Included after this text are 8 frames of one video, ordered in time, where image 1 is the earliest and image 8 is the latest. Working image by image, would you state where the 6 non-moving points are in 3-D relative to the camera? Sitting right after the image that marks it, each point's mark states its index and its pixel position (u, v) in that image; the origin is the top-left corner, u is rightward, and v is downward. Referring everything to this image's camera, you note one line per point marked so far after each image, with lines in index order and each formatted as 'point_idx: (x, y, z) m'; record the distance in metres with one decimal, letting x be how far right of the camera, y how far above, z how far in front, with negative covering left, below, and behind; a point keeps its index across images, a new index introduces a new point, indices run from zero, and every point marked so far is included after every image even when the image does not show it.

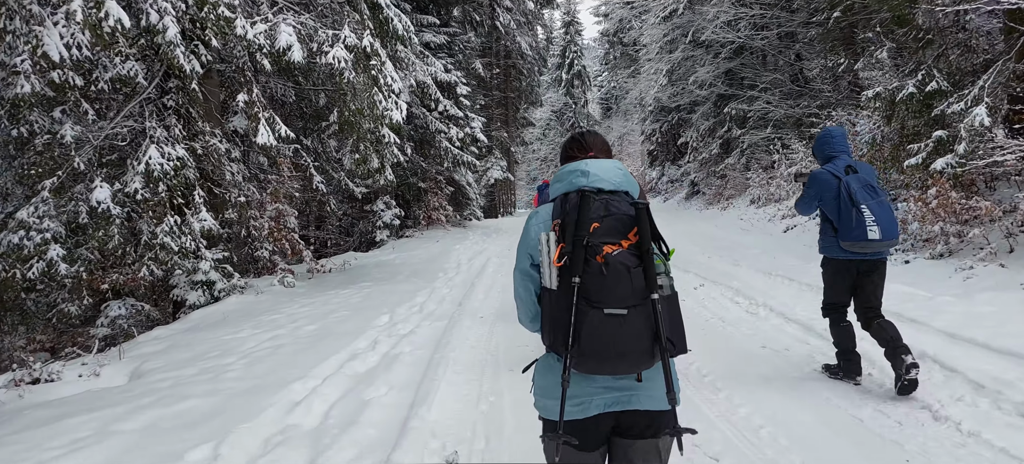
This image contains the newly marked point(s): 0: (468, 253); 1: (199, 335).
0: (-0.9, -0.5, +12.9) m
1: (-3.2, -1.1, +5.9) m
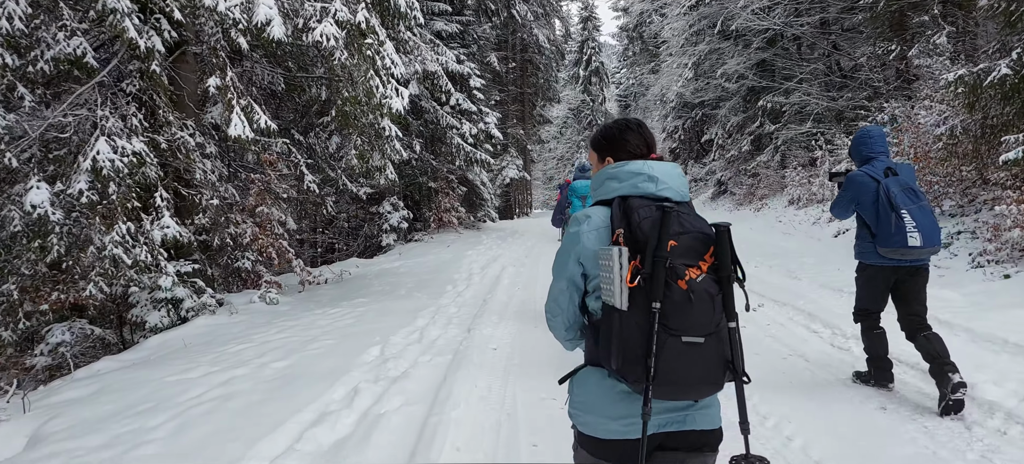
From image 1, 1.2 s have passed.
0: (-0.6, -0.5, +11.7) m
1: (-3.0, -1.2, +4.7) m
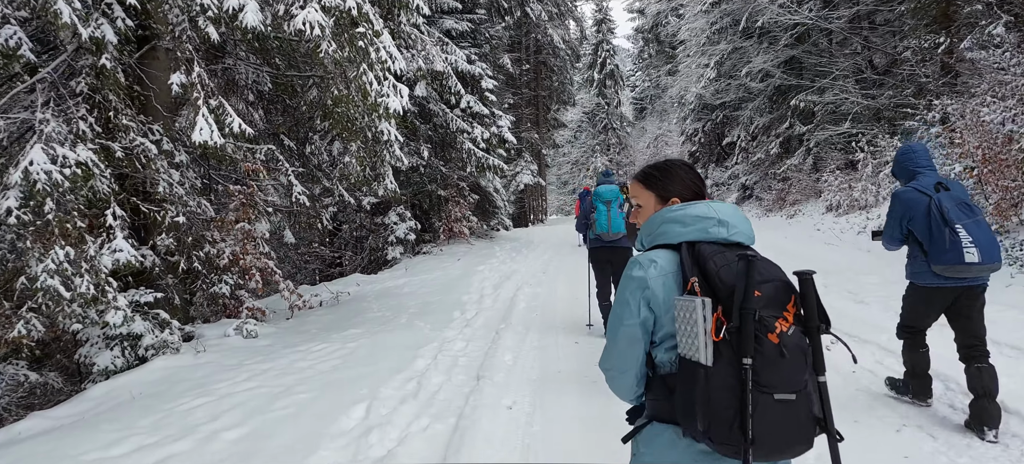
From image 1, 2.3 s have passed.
0: (-0.3, -0.8, +10.7) m
1: (-2.9, -1.4, +3.7) m
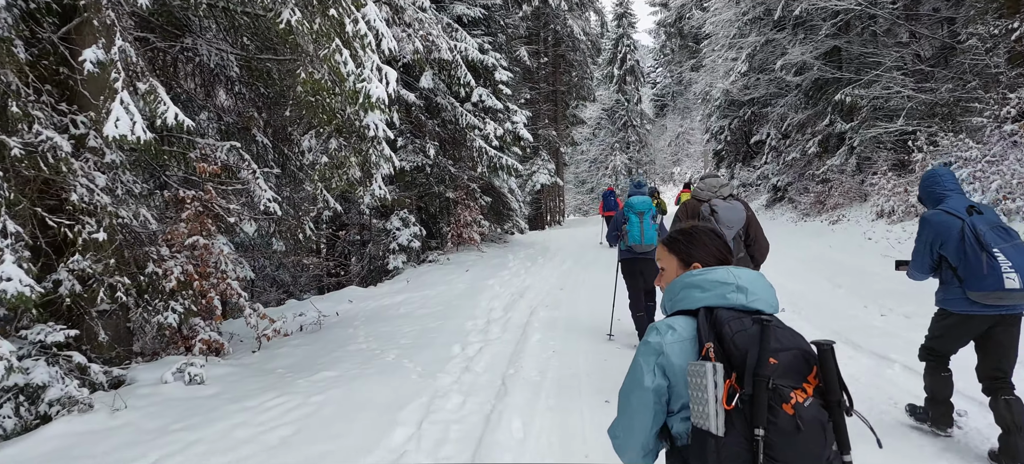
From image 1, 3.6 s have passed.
0: (-0.1, -1.0, +9.3) m
1: (-2.9, -1.5, +2.5) m
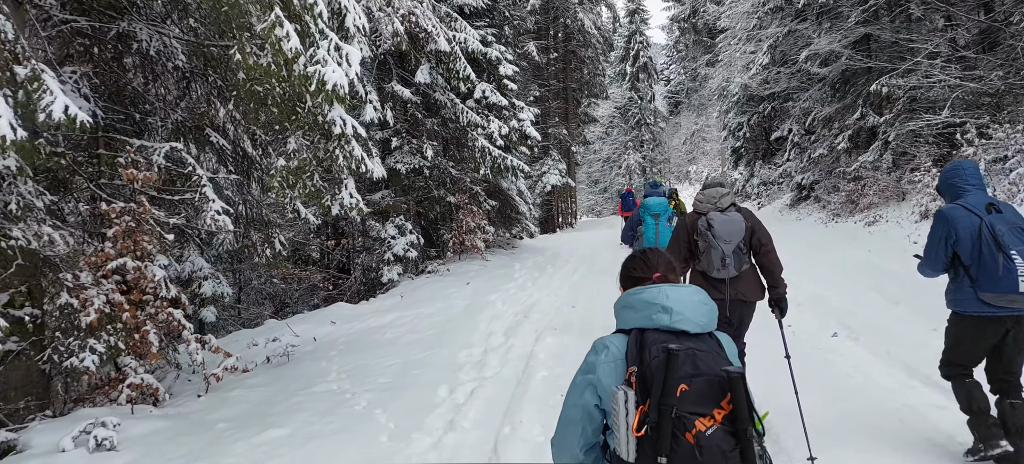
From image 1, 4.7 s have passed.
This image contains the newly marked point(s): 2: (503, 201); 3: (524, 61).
0: (0.0, -1.1, +8.2) m
1: (-3.0, -1.7, +1.5) m
2: (-0.2, +0.8, +15.2) m
3: (+0.4, +5.8, +19.6) m
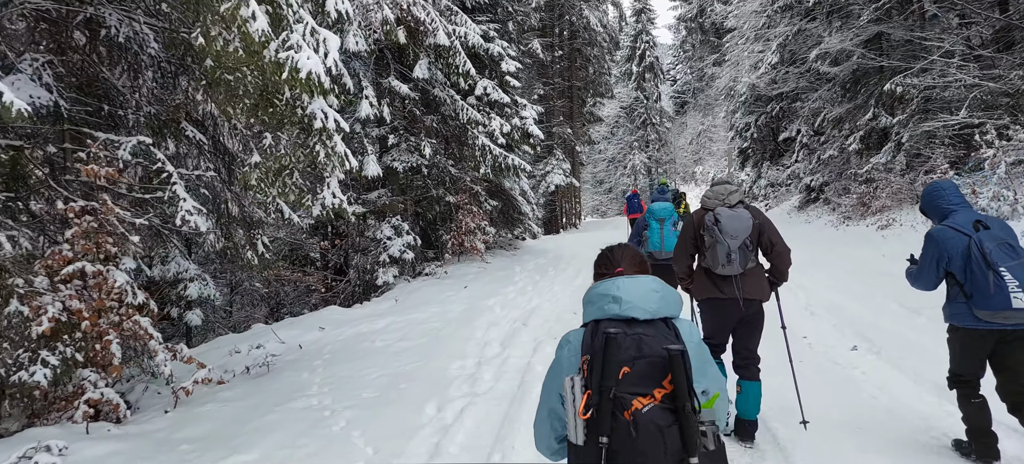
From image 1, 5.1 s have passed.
0: (0.0, -1.1, +7.8) m
1: (-3.0, -1.7, +1.1) m
2: (-0.2, +0.8, +14.8) m
3: (+0.5, +5.8, +19.1) m
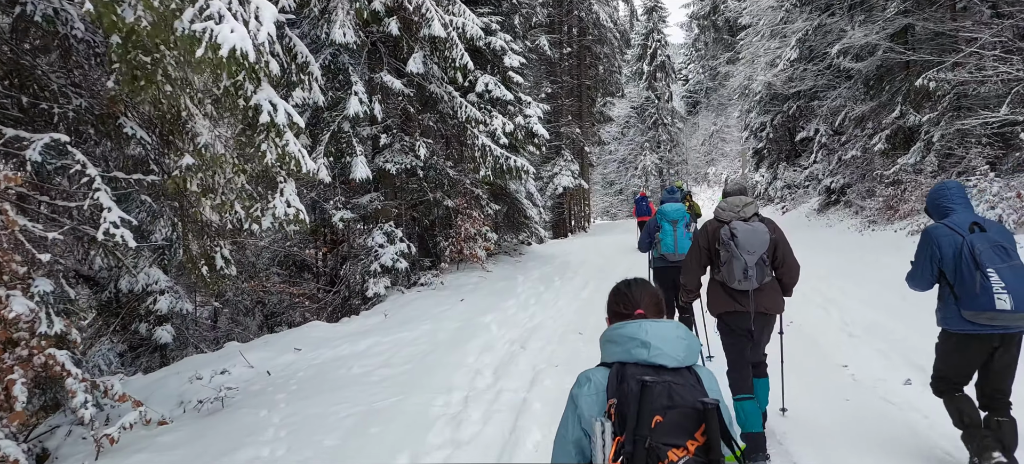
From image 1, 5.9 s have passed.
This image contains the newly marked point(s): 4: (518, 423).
0: (0.0, -1.2, +7.0) m
1: (-3.2, -1.8, +0.3) m
2: (-0.1, +0.7, +14.0) m
3: (+0.7, +5.6, +18.3) m
4: (0.0, -1.4, +4.4) m
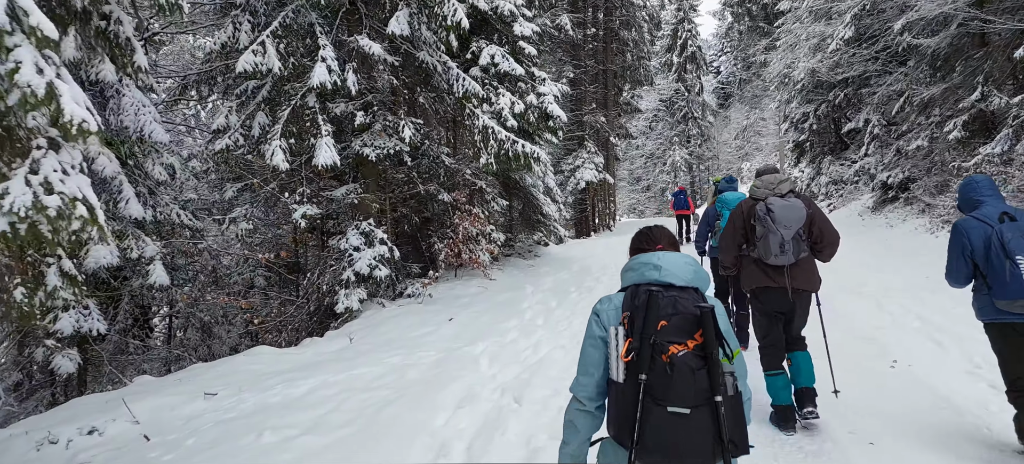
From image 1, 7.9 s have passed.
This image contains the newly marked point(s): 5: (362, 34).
0: (-0.1, -1.3, +5.1) m
1: (-3.5, -1.8, -1.5) m
2: (+0.2, +0.7, +12.1) m
3: (+1.2, +5.6, +16.3) m
4: (-0.1, -1.5, +2.5) m
5: (-2.0, +2.7, +7.9) m
